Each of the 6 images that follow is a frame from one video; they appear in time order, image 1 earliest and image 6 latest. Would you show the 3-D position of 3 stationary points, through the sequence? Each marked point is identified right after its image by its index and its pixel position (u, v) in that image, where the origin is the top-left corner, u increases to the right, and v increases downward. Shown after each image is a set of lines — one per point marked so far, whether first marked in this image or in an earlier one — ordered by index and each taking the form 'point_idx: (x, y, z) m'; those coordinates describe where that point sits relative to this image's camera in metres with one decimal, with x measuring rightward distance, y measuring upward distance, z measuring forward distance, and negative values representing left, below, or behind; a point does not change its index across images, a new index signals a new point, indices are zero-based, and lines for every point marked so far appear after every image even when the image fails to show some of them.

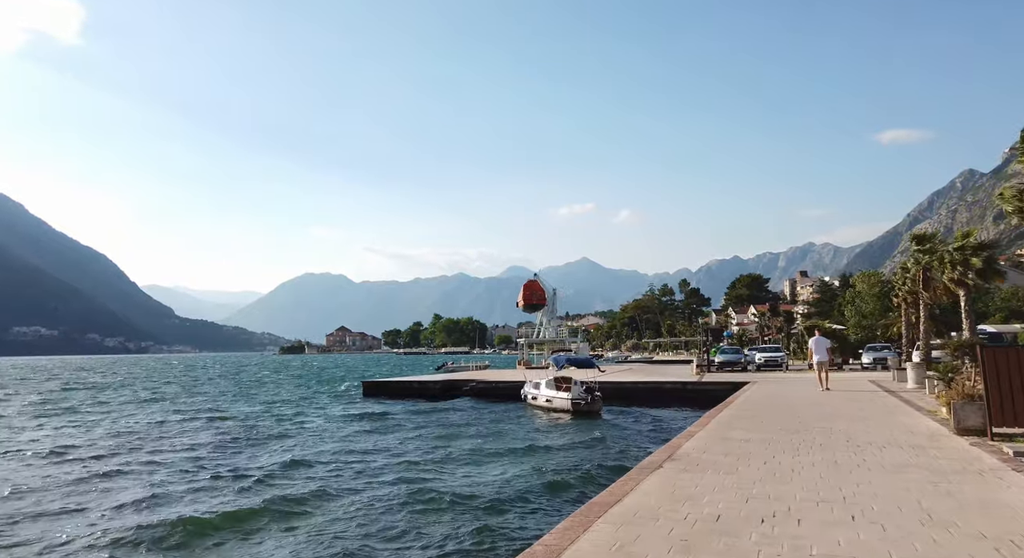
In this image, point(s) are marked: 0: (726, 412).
0: (+5.2, -3.2, +17.1) m
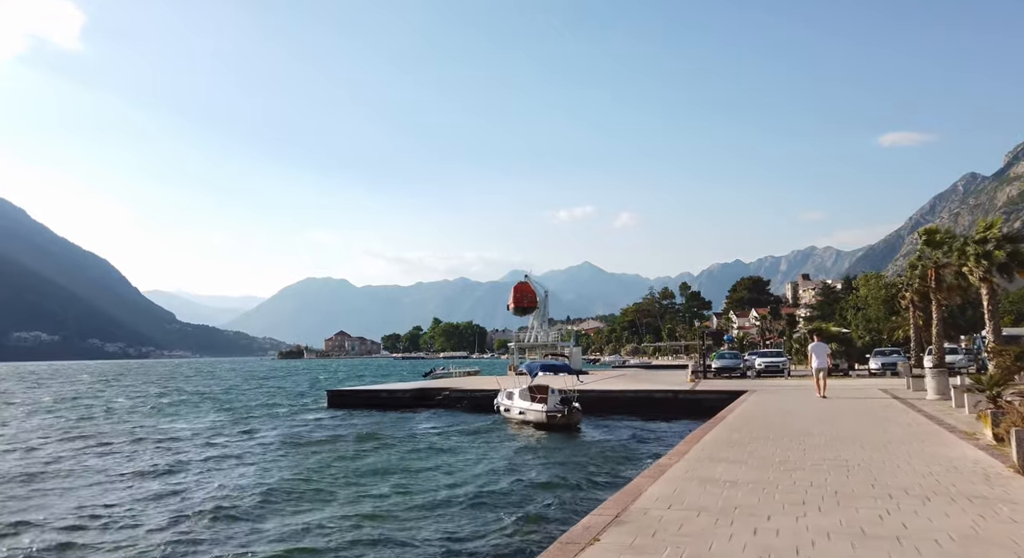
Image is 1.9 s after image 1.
0: (+4.0, -3.0, +14.0) m
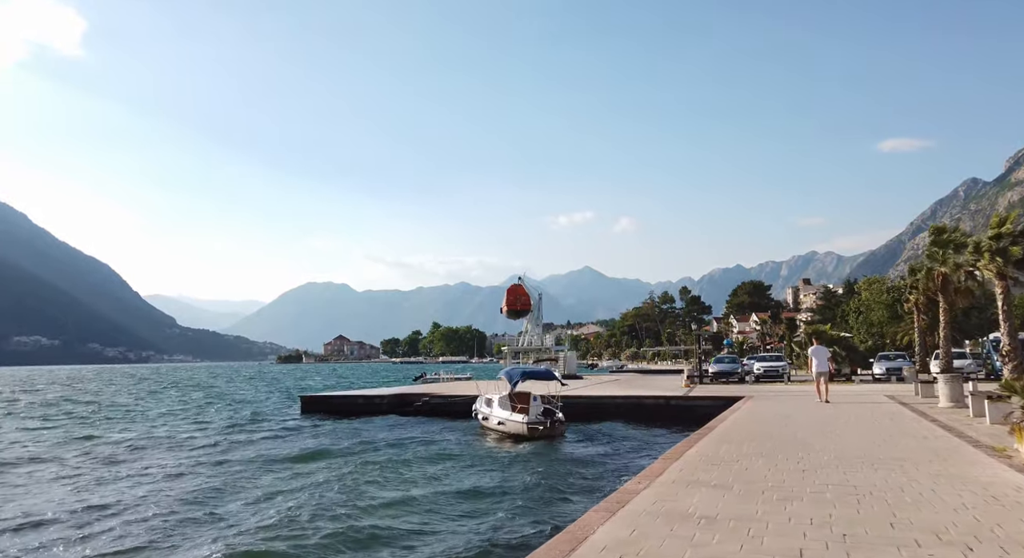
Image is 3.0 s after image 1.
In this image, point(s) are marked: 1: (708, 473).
0: (+3.2, -2.9, +12.1) m
1: (+2.6, -2.5, +9.2) m
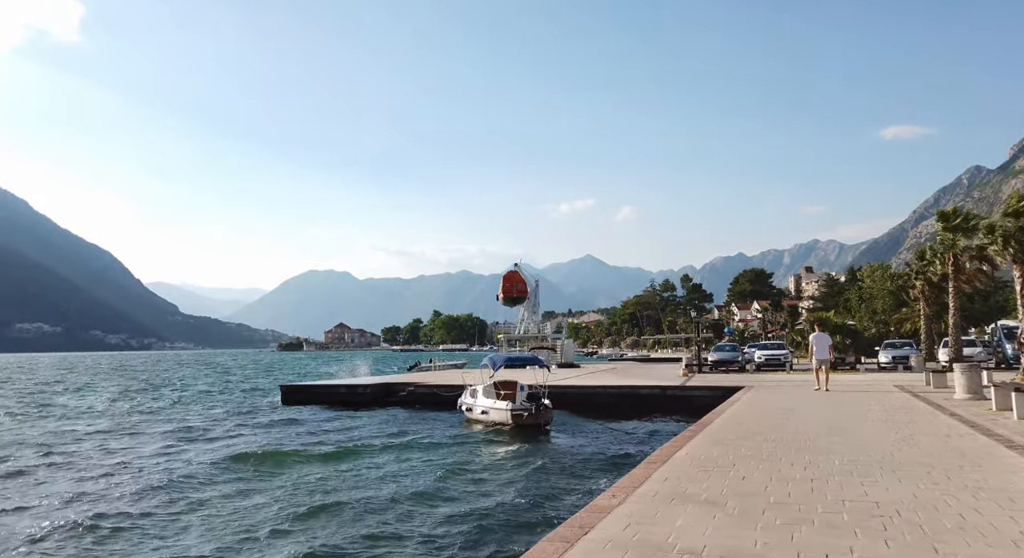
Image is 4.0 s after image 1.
0: (+2.7, -2.5, +10.6) m
1: (+2.0, -2.2, +7.7) m
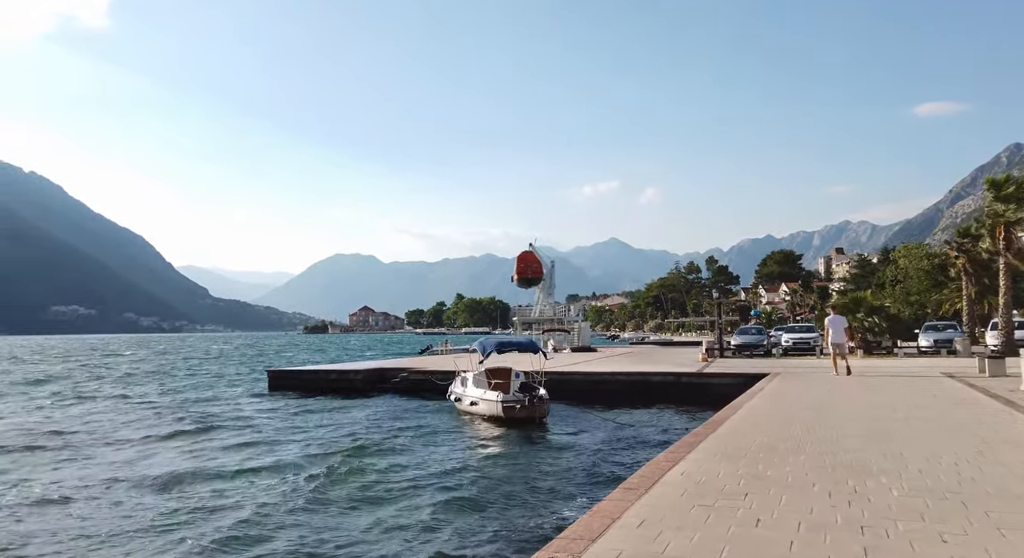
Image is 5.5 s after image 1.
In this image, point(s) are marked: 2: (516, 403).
0: (+2.0, -2.0, +7.9) m
1: (+1.3, -1.8, +5.1) m
2: (+0.1, -3.4, +19.7) m
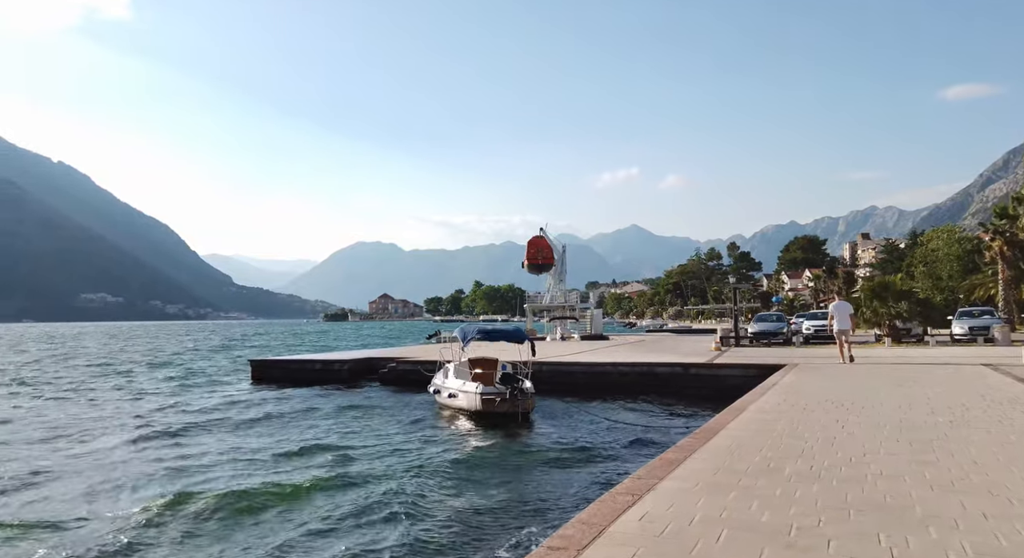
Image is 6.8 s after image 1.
0: (+1.2, -1.7, +5.7) m
1: (+0.4, -1.6, +2.9) m
2: (-0.3, -2.9, +17.6) m
